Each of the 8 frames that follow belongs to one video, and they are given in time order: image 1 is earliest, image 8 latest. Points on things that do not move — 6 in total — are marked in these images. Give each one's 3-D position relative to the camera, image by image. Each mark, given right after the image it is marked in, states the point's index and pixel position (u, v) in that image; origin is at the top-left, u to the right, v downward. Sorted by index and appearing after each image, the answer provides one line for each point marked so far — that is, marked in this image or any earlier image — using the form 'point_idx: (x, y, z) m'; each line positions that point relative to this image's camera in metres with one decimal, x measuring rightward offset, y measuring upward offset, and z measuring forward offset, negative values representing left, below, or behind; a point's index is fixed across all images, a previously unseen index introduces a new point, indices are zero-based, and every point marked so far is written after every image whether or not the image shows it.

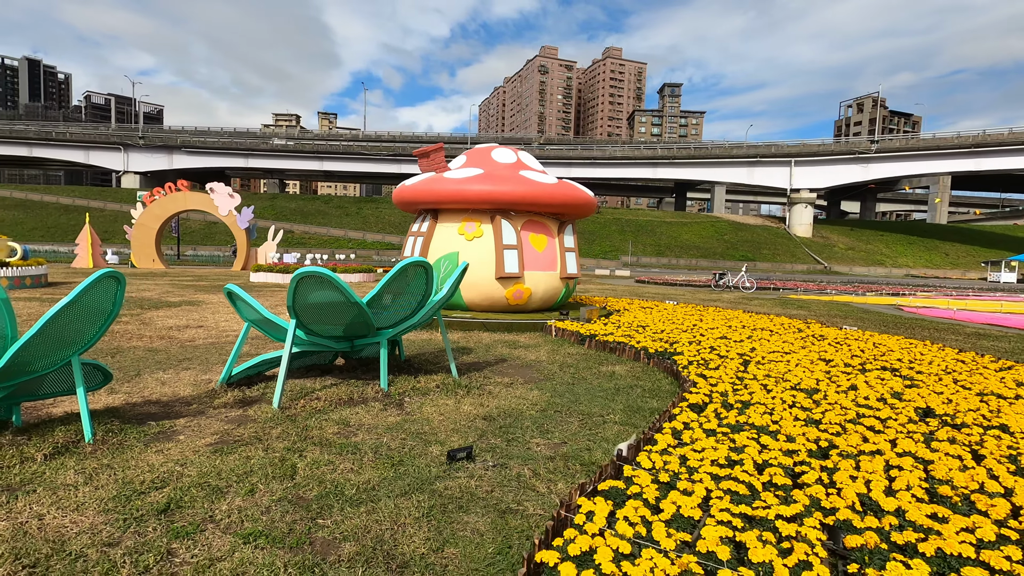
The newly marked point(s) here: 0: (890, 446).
0: (+2.6, -1.1, +3.7) m
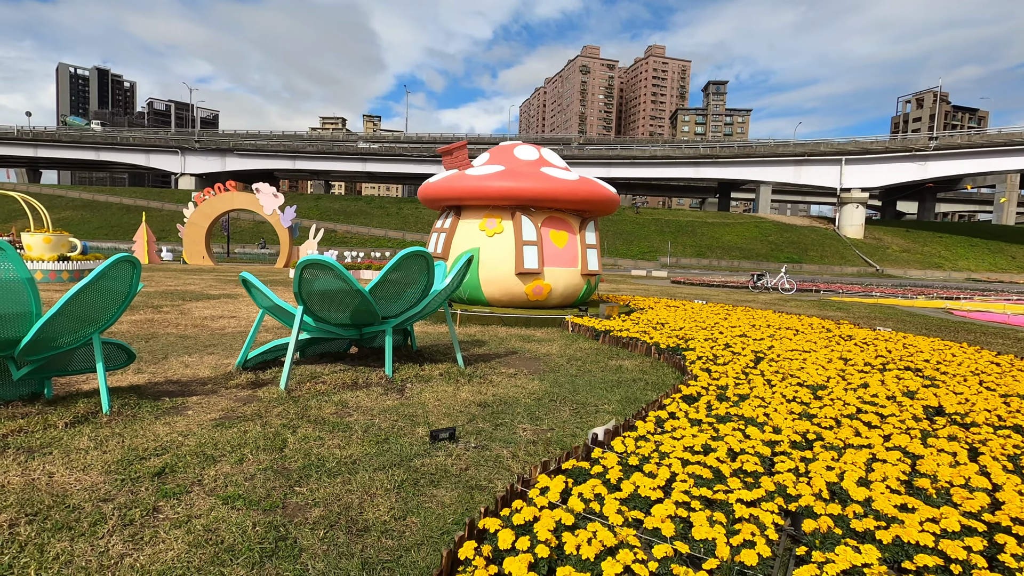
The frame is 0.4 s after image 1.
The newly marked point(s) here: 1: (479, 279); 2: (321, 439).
0: (+2.5, -1.0, +3.6) m
1: (-0.7, +0.2, +10.7) m
2: (-1.3, -1.1, +3.8) m
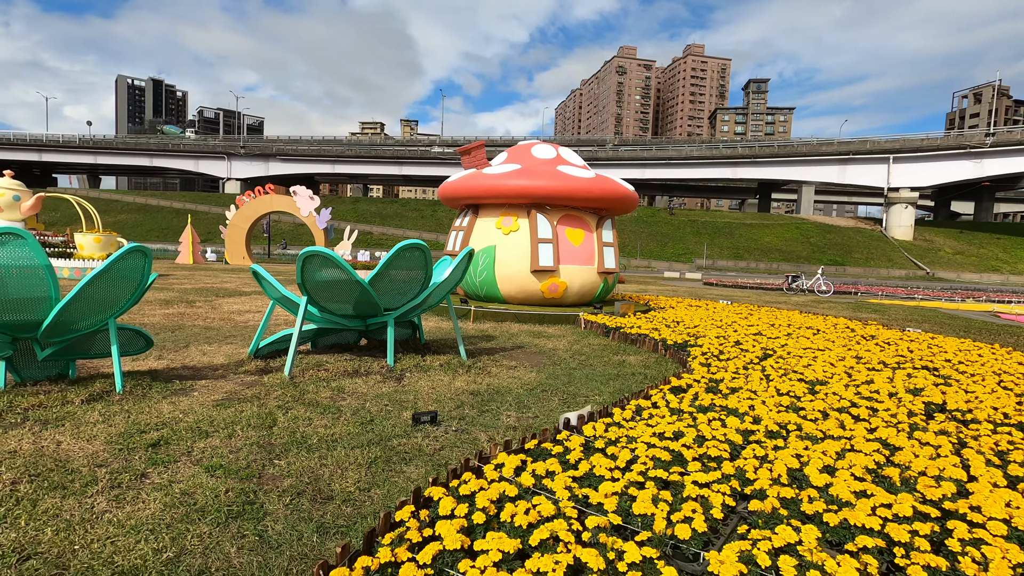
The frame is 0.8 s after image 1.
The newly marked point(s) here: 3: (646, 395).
0: (+2.3, -1.0, +3.5) m
1: (-0.3, +0.3, +10.8) m
2: (-1.5, -1.0, +3.9) m
3: (+1.1, -0.9, +4.4) m
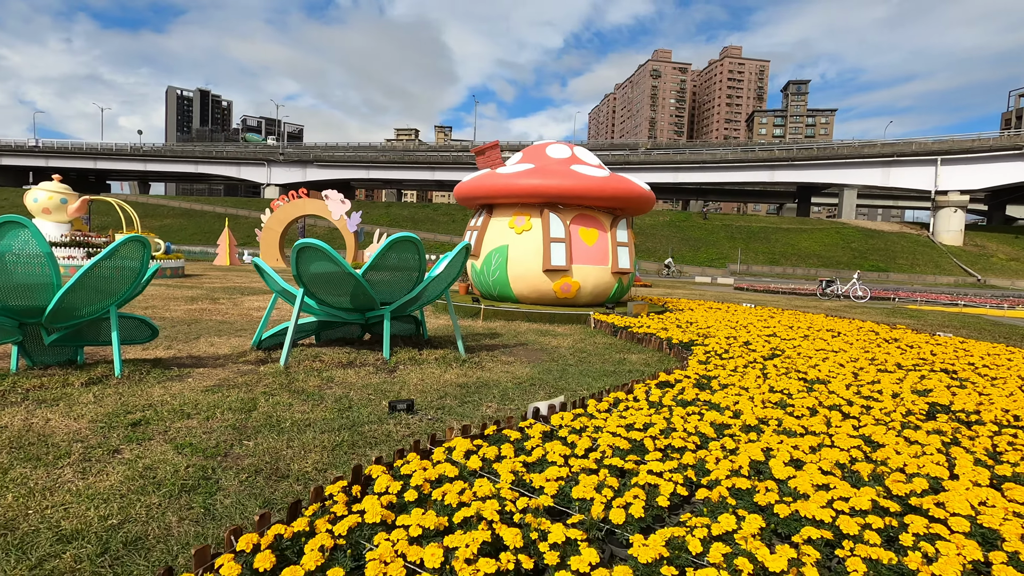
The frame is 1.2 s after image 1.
0: (+2.1, -0.9, +3.4) m
1: (-0.1, +0.3, +10.8) m
2: (-1.6, -0.9, +4.0) m
3: (+0.9, -0.8, +4.3) m
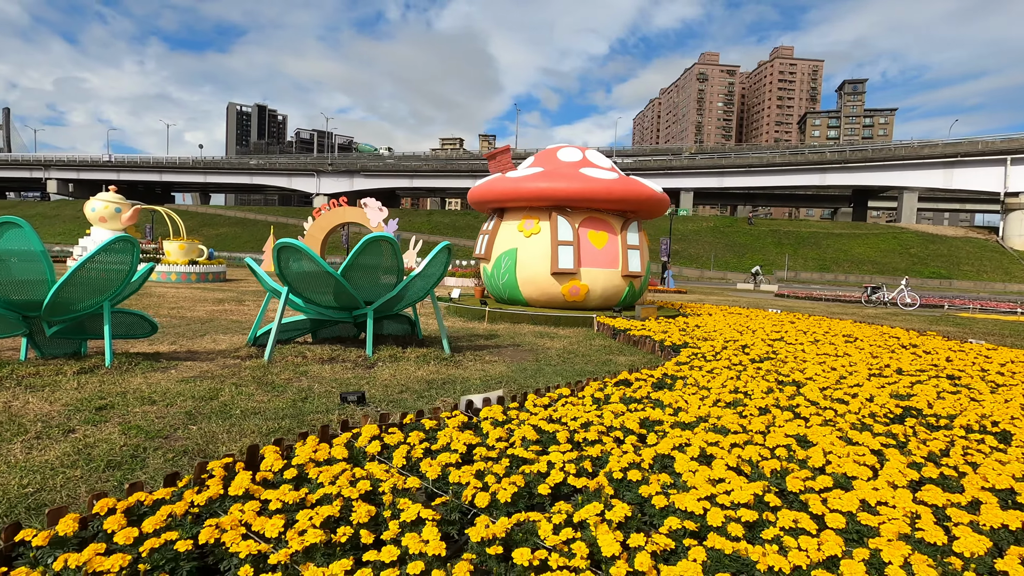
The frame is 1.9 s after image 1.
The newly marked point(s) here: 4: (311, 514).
0: (+1.7, -0.9, +3.3) m
1: (+0.1, +0.2, +10.9) m
2: (-2.0, -0.8, +4.2) m
3: (+0.6, -0.8, +4.3) m
4: (-0.7, -0.8, +1.9) m
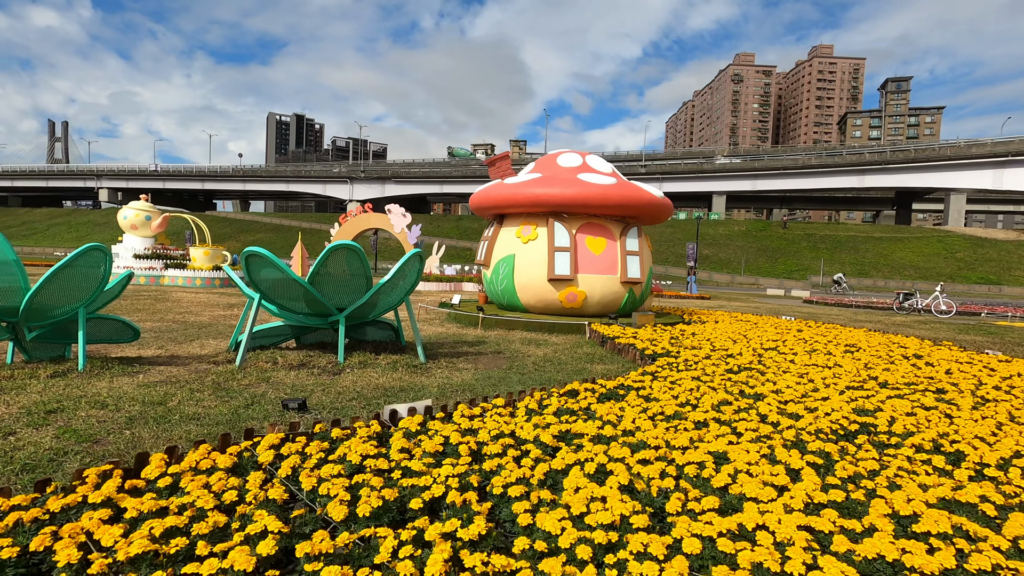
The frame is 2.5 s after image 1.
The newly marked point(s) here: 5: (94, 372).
0: (+1.2, -0.9, +3.1) m
1: (0.0, +0.1, +10.8) m
2: (-2.5, -0.9, +4.3) m
3: (+0.1, -0.8, +4.2) m
4: (-1.3, -0.9, +1.9) m
5: (-3.9, -0.8, +5.0) m
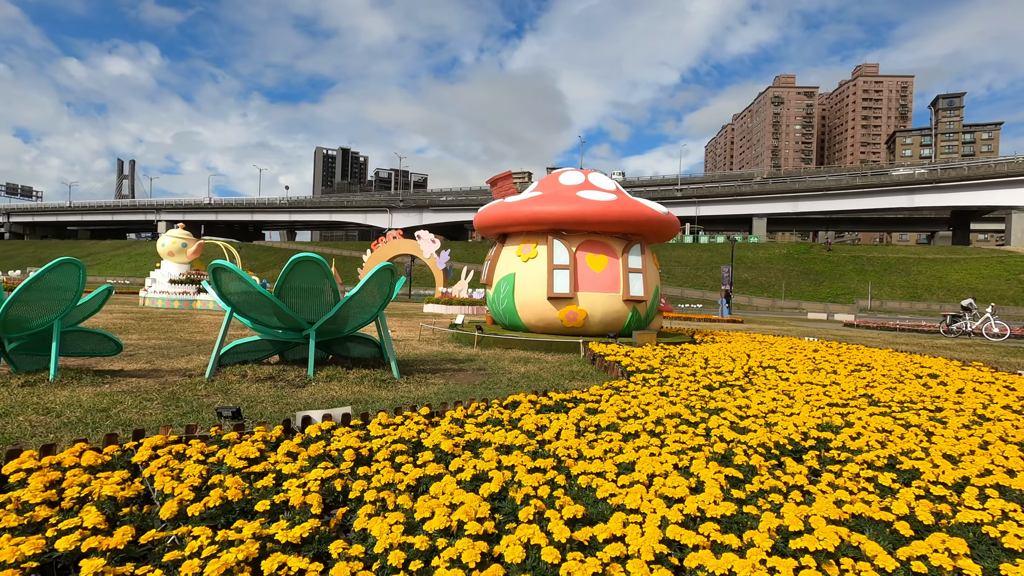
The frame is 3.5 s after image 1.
0: (+0.6, -0.9, +2.9) m
1: (+0.1, -0.3, +10.7) m
2: (-2.9, -1.0, +4.3) m
3: (-0.3, -0.9, +4.1) m
4: (-1.9, -0.8, +1.9) m
5: (-4.3, -0.9, +5.2) m
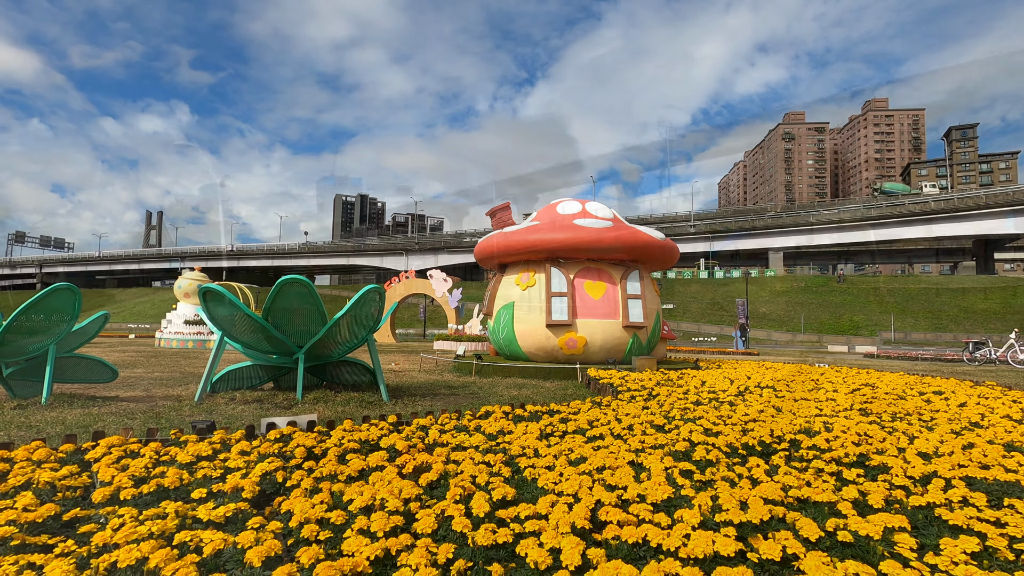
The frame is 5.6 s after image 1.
0: (+0.4, -0.9, +2.8) m
1: (+0.1, -0.9, +10.7) m
2: (-3.1, -1.1, +4.4) m
3: (-0.5, -1.0, +4.0) m
4: (-2.2, -0.8, +1.9) m
5: (-4.5, -1.2, +5.3) m
